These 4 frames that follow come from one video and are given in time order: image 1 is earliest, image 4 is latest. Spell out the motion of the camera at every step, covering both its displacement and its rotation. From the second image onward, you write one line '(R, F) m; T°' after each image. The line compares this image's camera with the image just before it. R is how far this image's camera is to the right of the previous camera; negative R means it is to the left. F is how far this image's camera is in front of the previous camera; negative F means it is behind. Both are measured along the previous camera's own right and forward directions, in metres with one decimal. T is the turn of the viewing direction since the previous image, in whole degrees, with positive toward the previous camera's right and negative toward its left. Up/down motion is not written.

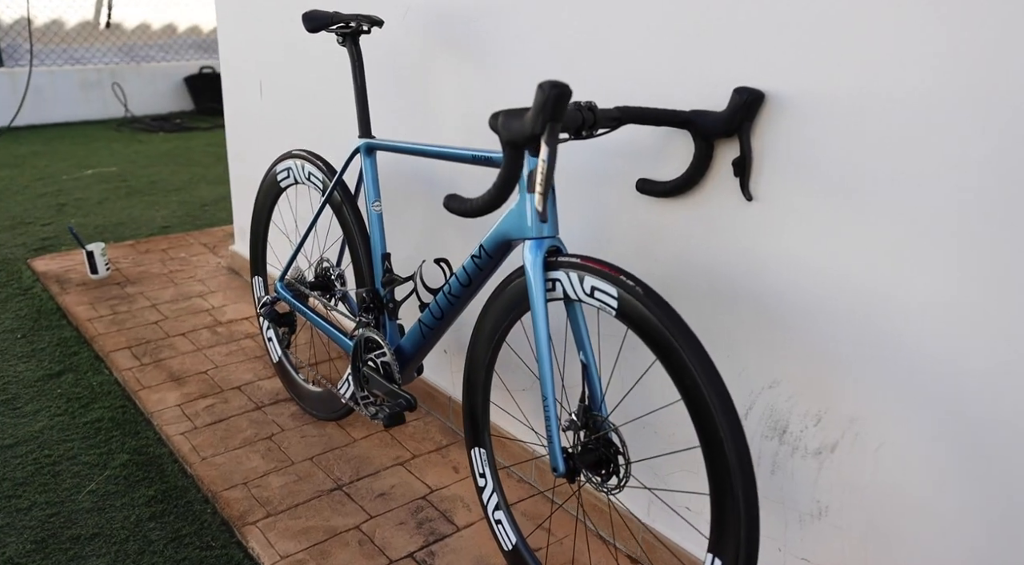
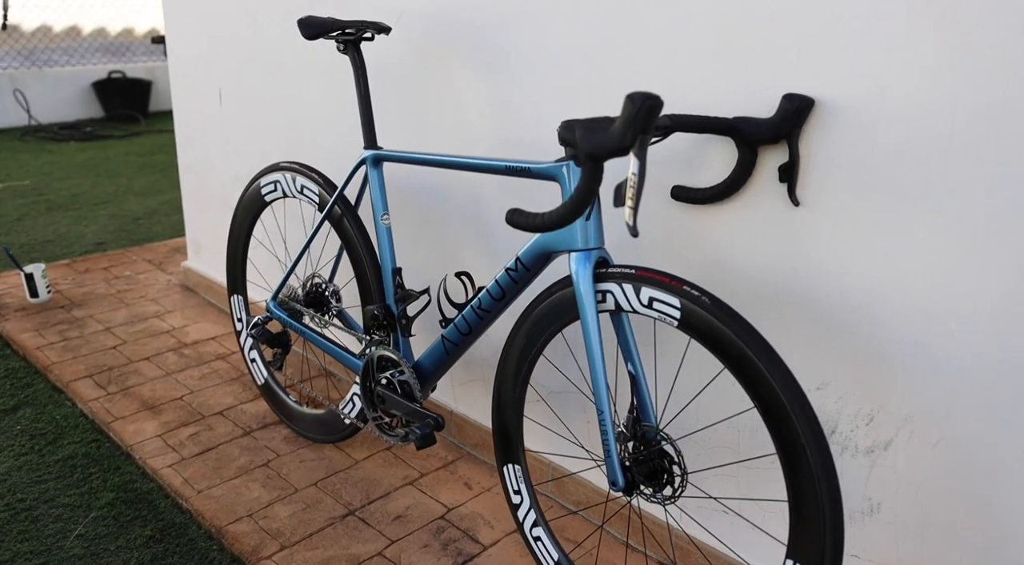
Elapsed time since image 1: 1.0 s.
(-0.3, +0.1) m; +7°
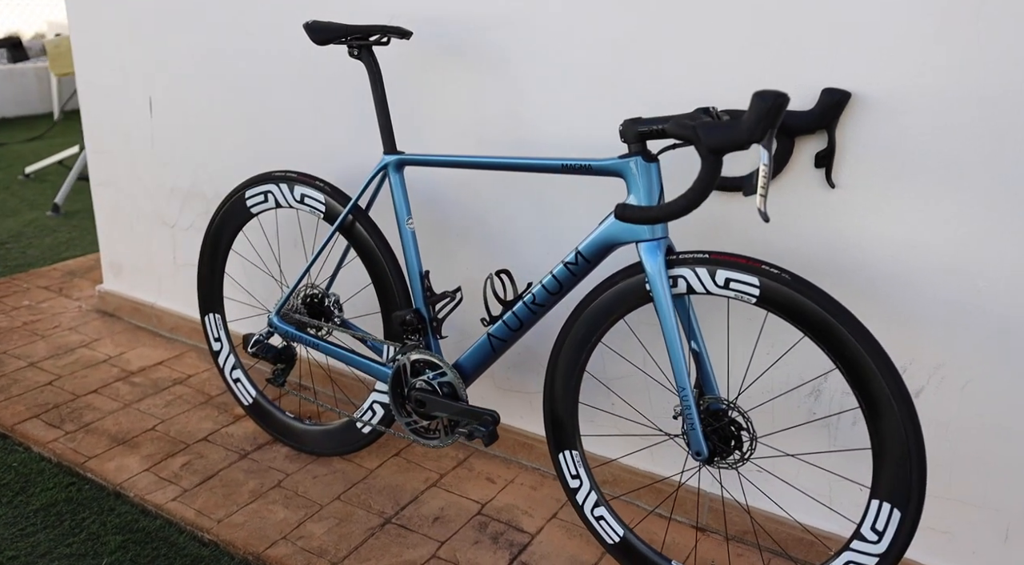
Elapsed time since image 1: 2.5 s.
(-0.6, 0.0) m; +13°
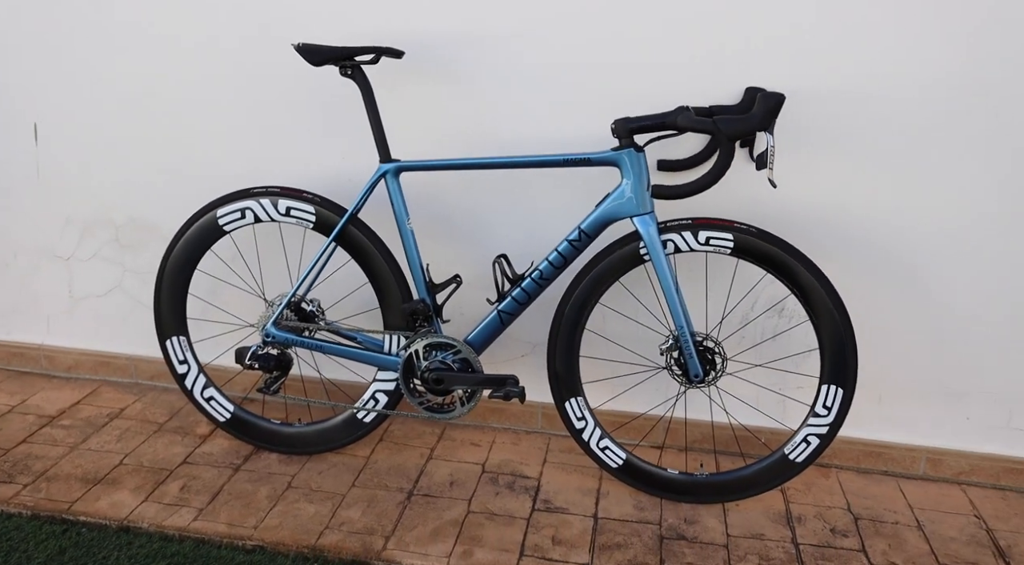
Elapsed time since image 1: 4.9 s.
(-0.9, -0.2) m; +22°
